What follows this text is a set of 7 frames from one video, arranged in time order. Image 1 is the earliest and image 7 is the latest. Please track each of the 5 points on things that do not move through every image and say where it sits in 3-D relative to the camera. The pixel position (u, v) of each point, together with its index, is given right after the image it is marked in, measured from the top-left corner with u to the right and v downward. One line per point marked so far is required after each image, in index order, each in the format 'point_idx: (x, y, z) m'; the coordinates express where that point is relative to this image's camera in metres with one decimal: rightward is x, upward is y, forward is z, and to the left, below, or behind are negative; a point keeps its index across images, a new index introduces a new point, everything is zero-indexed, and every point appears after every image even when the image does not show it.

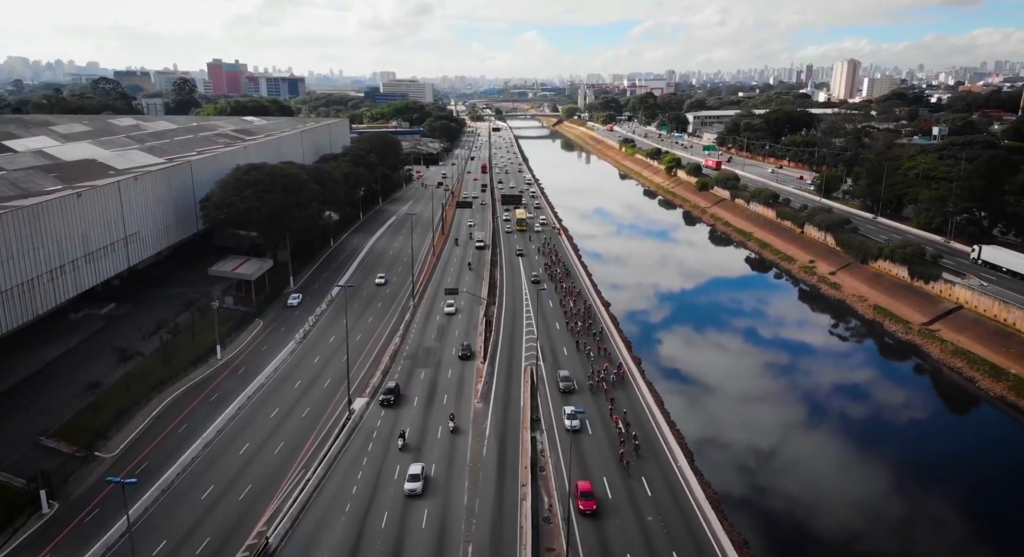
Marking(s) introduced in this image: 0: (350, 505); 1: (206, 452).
0: (-4.0, -5.6, +17.7) m
1: (-8.6, -4.9, +20.1) m
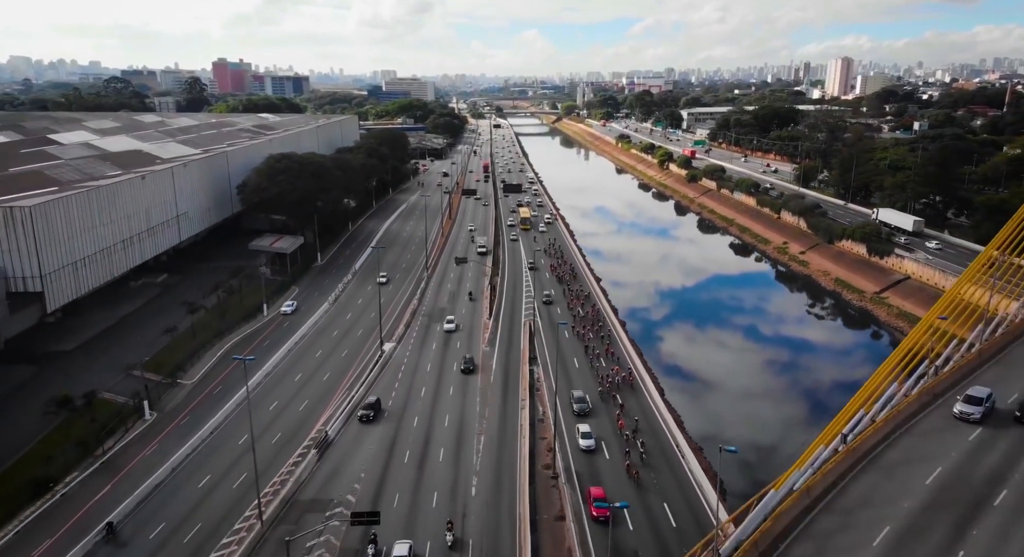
0: (-3.9, -4.2, +22.5) m
1: (-8.6, -3.6, +24.8) m
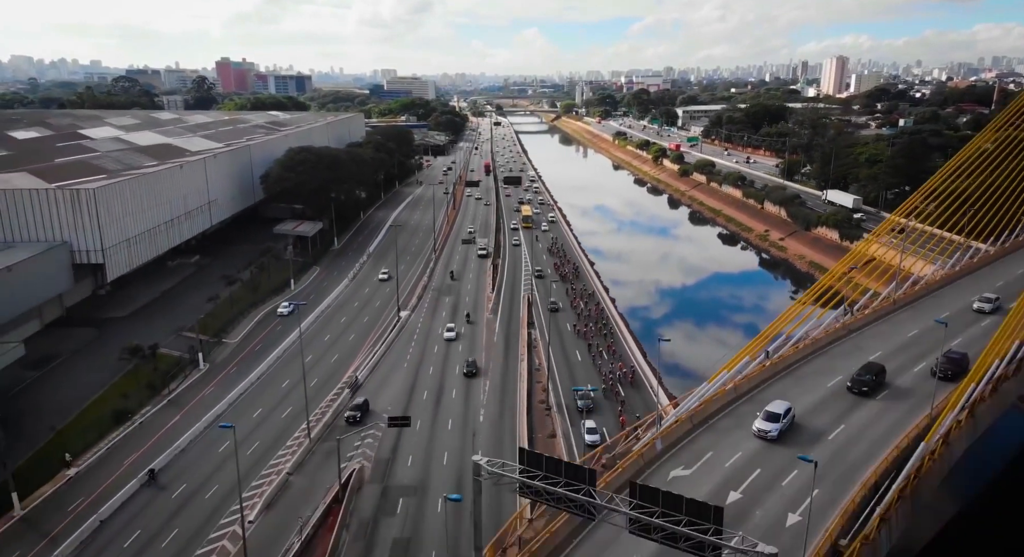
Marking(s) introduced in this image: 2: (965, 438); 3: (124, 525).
0: (-3.9, -3.1, +26.3) m
1: (-8.6, -2.5, +28.6) m
2: (+8.9, -3.2, +13.4) m
3: (-9.4, -5.9, +16.8) m
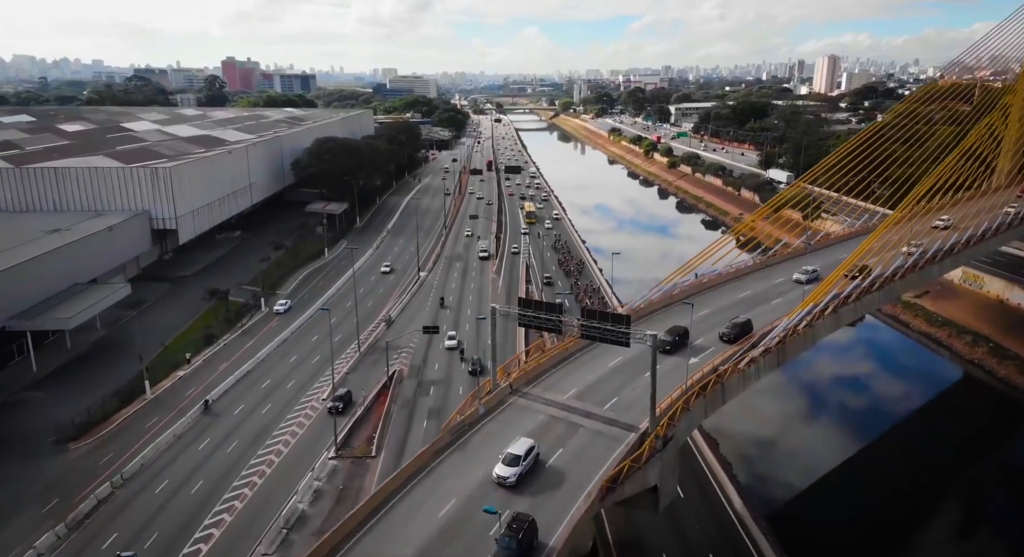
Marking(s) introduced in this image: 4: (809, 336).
0: (-3.9, -1.2, +32.5) m
1: (-8.5, -0.6, +34.9) m
2: (+8.9, -1.4, +19.7) m
3: (-9.3, -4.1, +23.1) m
4: (+8.2, -1.6, +19.3) m
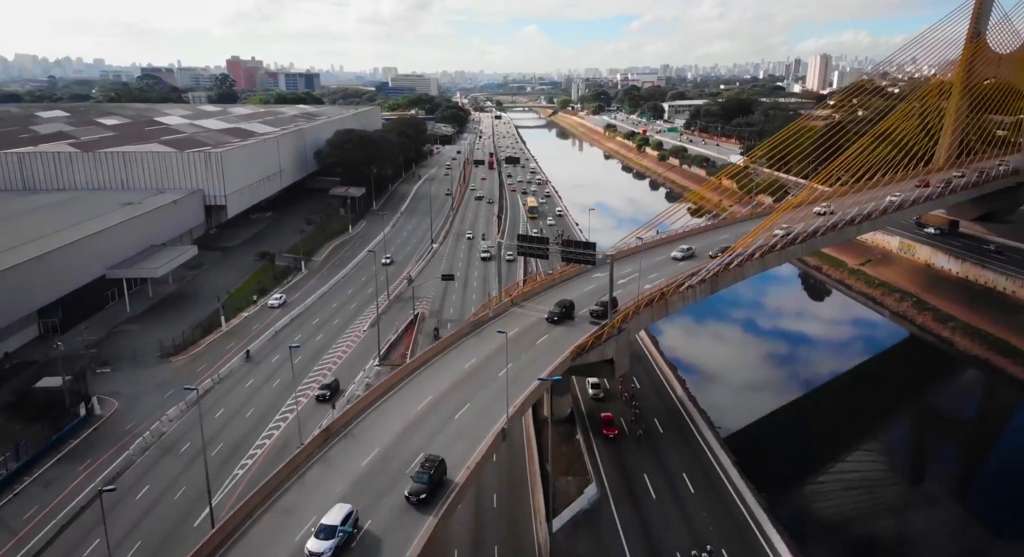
0: (-3.8, +0.6, +38.5) m
1: (-8.5, +1.2, +40.9) m
2: (+8.9, +0.5, +25.7) m
3: (-9.3, -2.3, +29.1) m
4: (+8.2, +0.2, +25.3) m
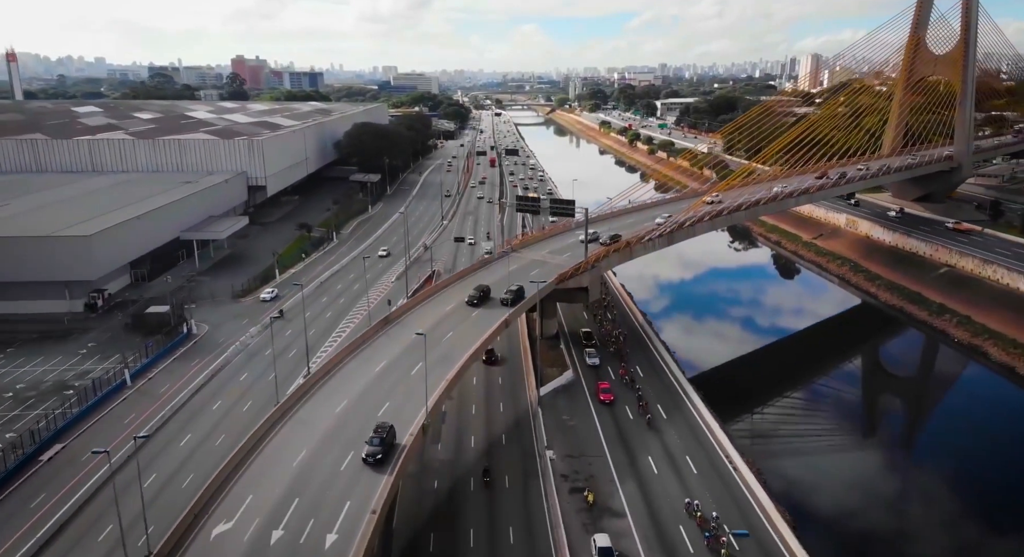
0: (-3.9, +2.6, +45.3) m
1: (-8.5, +3.3, +47.6) m
2: (+8.9, +2.5, +32.4) m
3: (-9.3, -0.2, +35.8) m
4: (+8.2, +2.2, +32.1) m
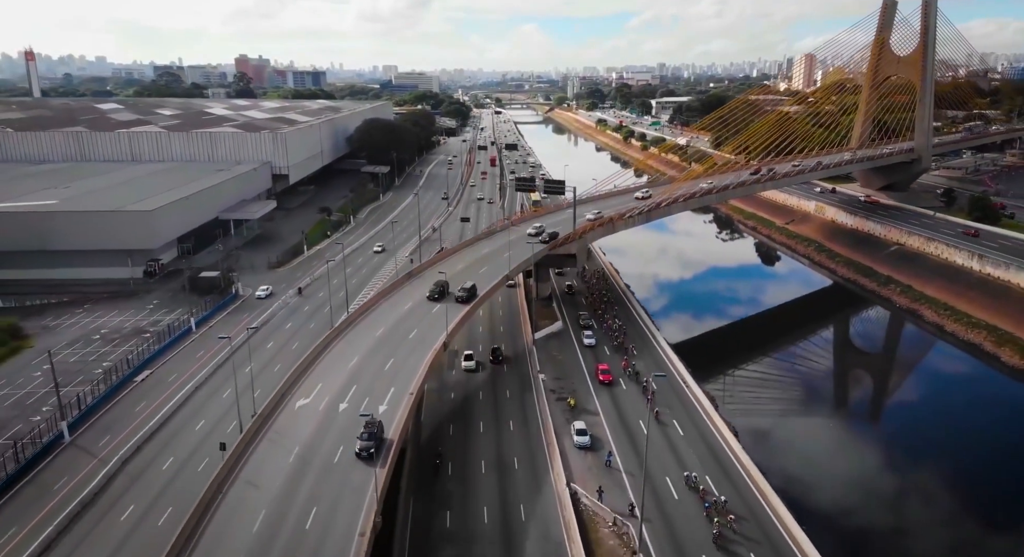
0: (-3.9, +4.1, +50.2) m
1: (-8.6, +4.8, +52.6) m
2: (+8.9, +3.9, +37.4) m
3: (-9.3, +1.3, +40.8) m
4: (+8.2, +3.7, +37.0) m
